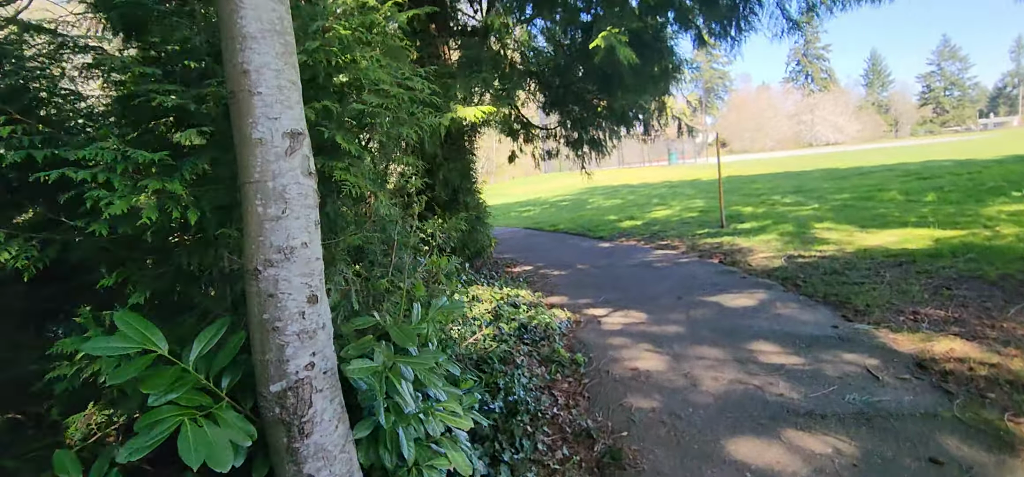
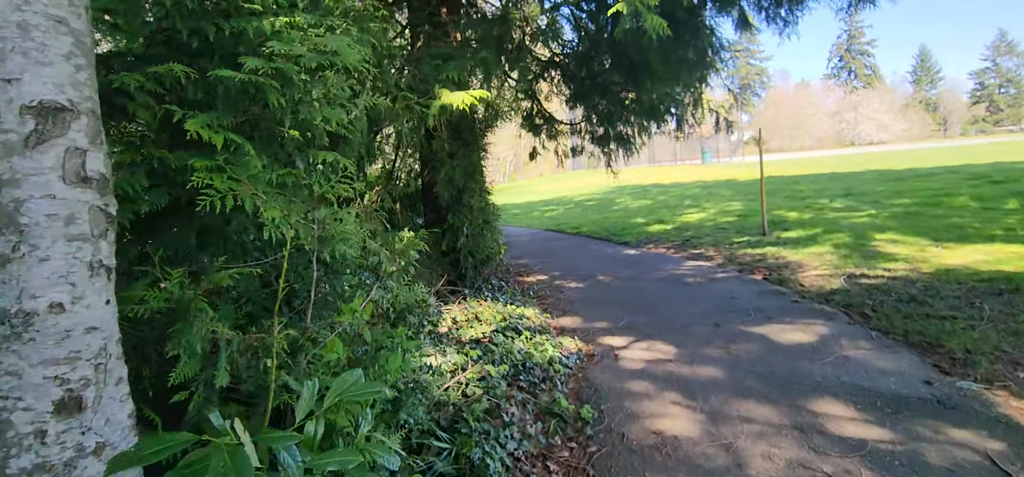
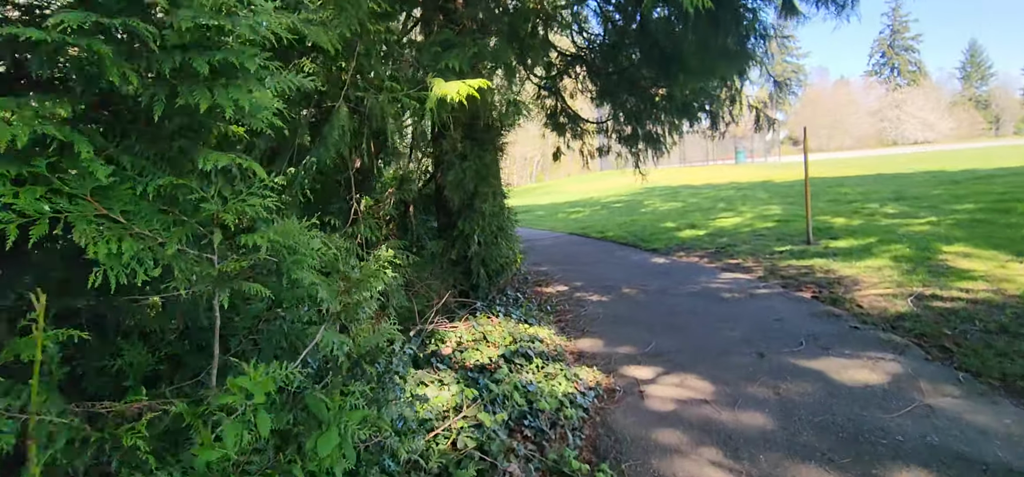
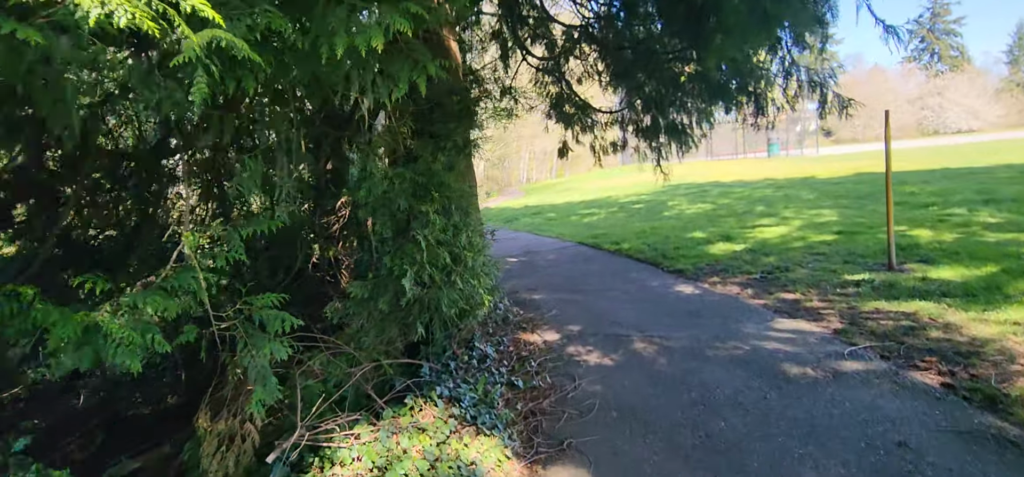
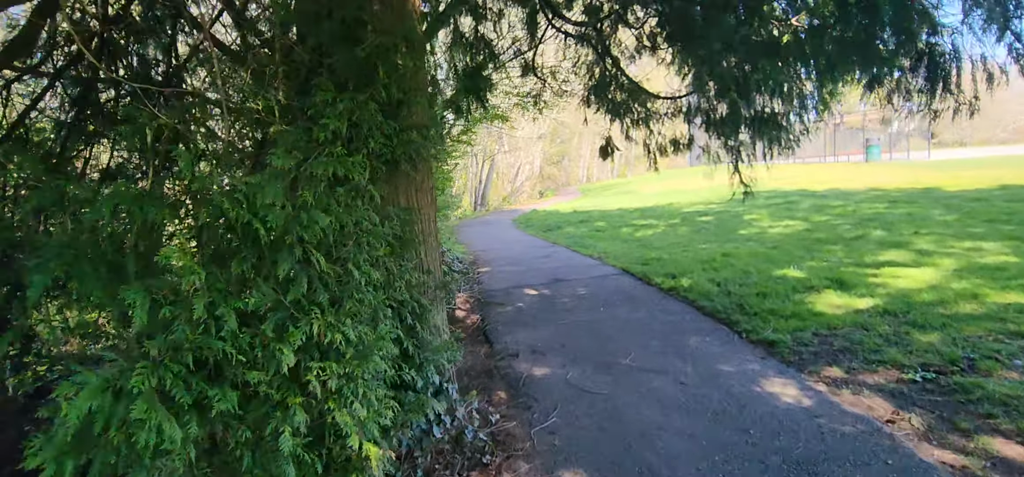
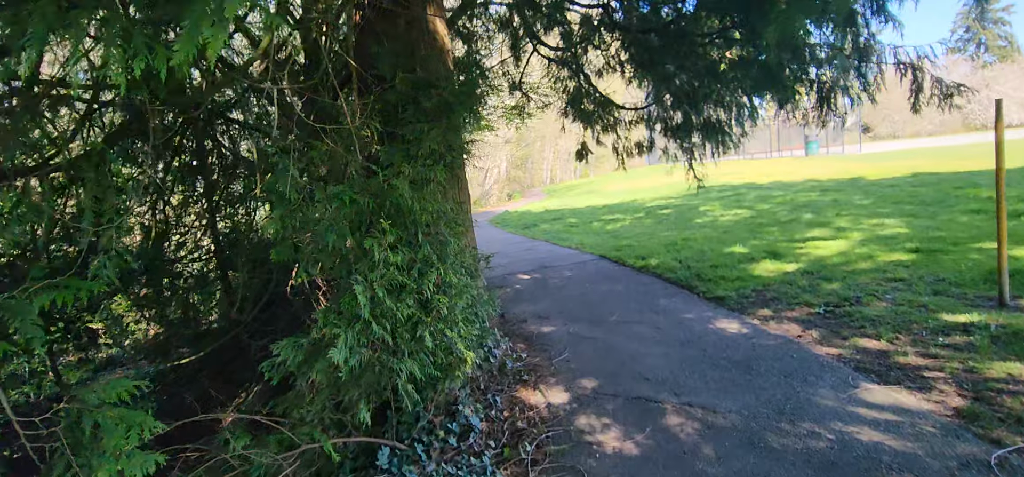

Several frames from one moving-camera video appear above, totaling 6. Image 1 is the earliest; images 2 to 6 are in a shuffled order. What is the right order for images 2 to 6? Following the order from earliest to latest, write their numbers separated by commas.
2, 3, 4, 6, 5
